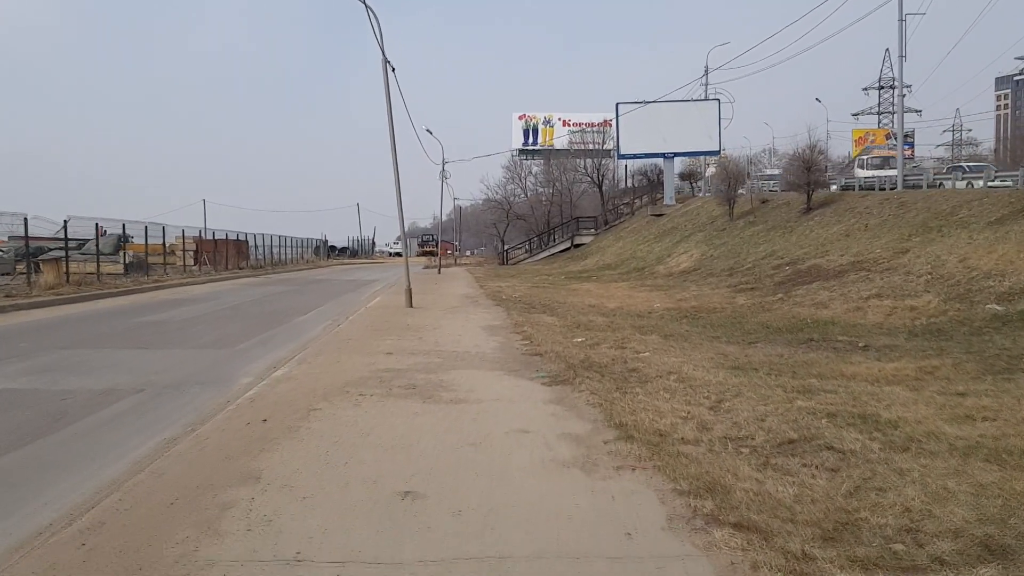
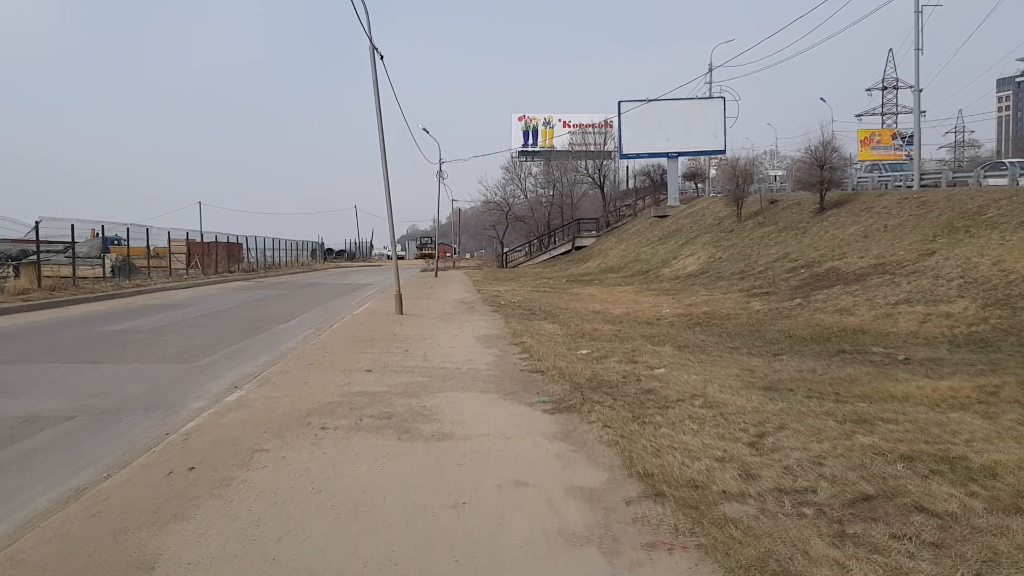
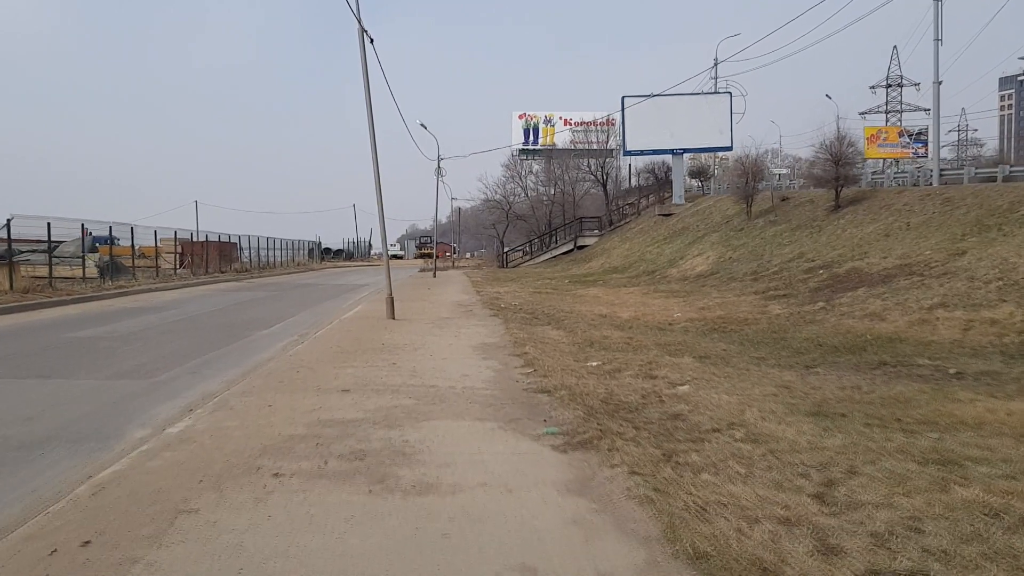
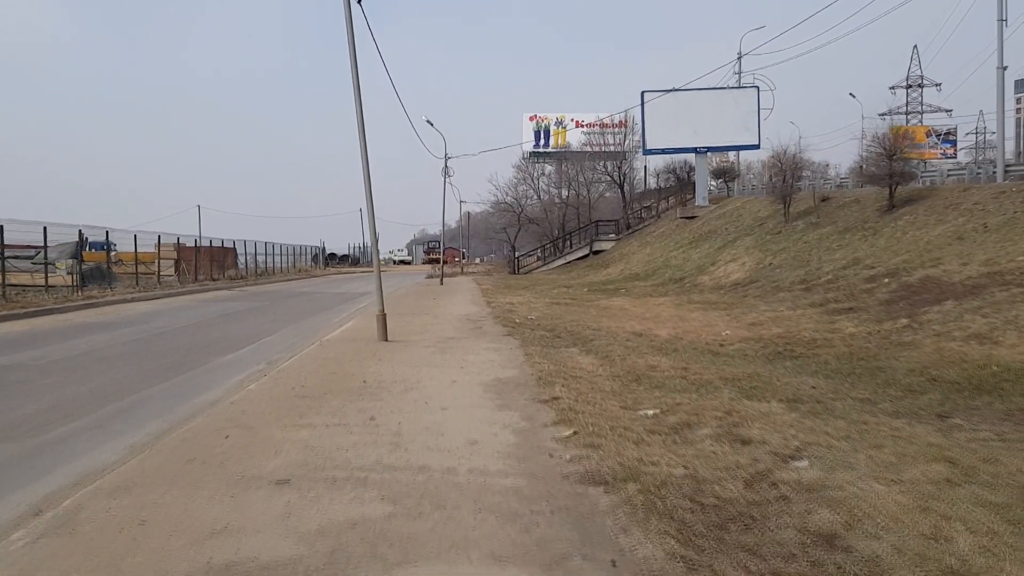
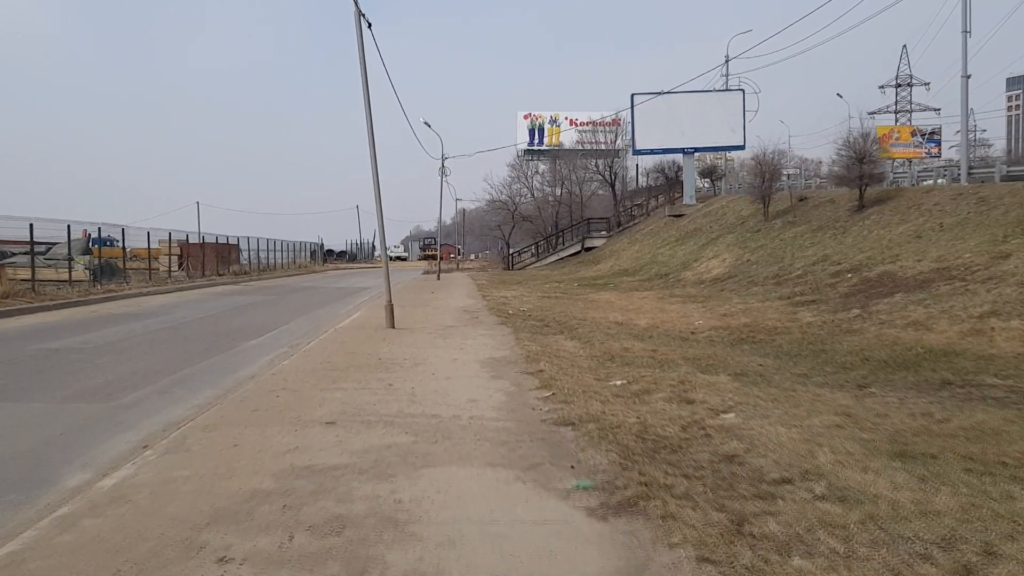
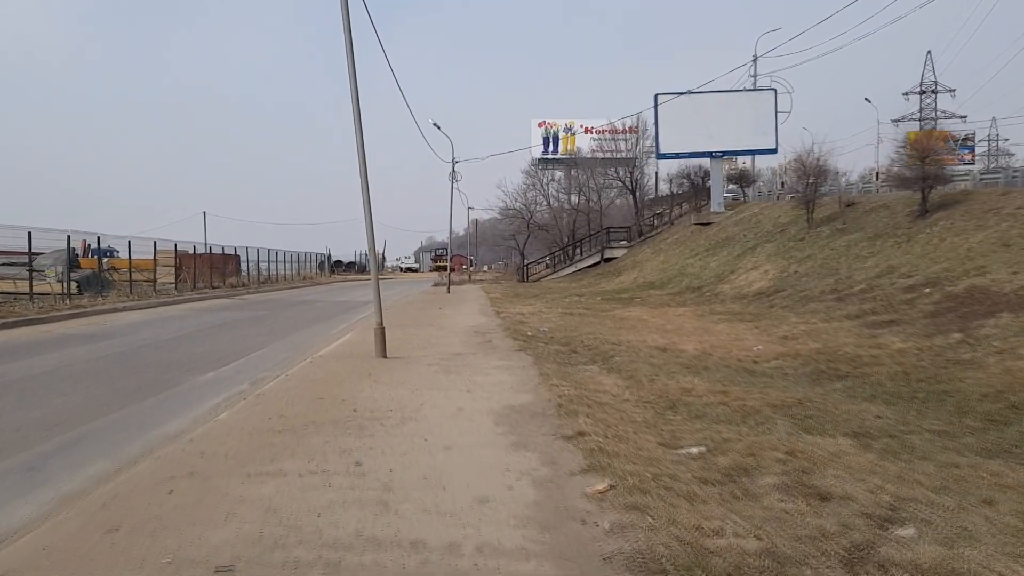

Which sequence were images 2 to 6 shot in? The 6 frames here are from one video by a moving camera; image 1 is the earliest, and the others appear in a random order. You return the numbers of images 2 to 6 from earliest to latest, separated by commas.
2, 3, 5, 4, 6
